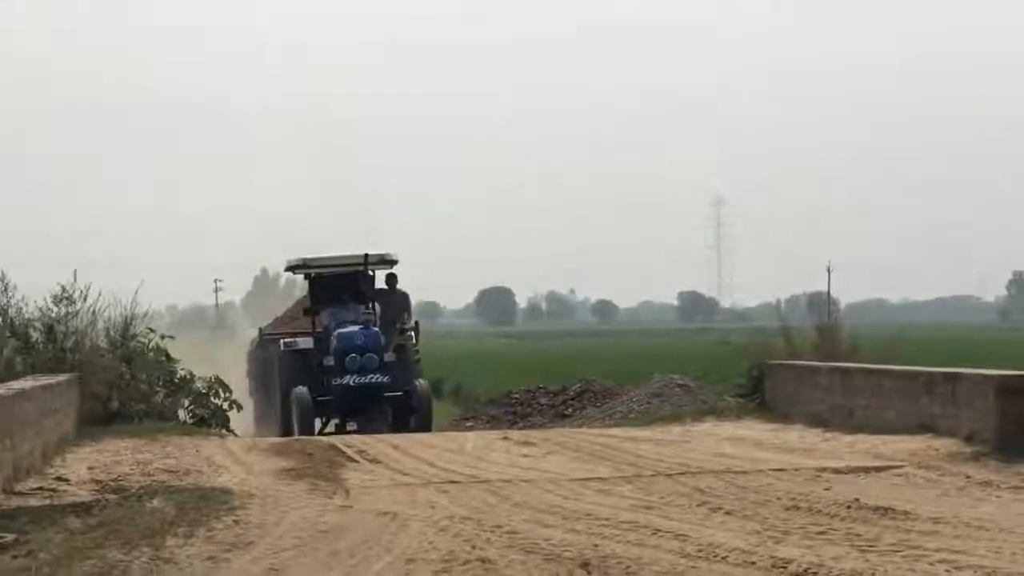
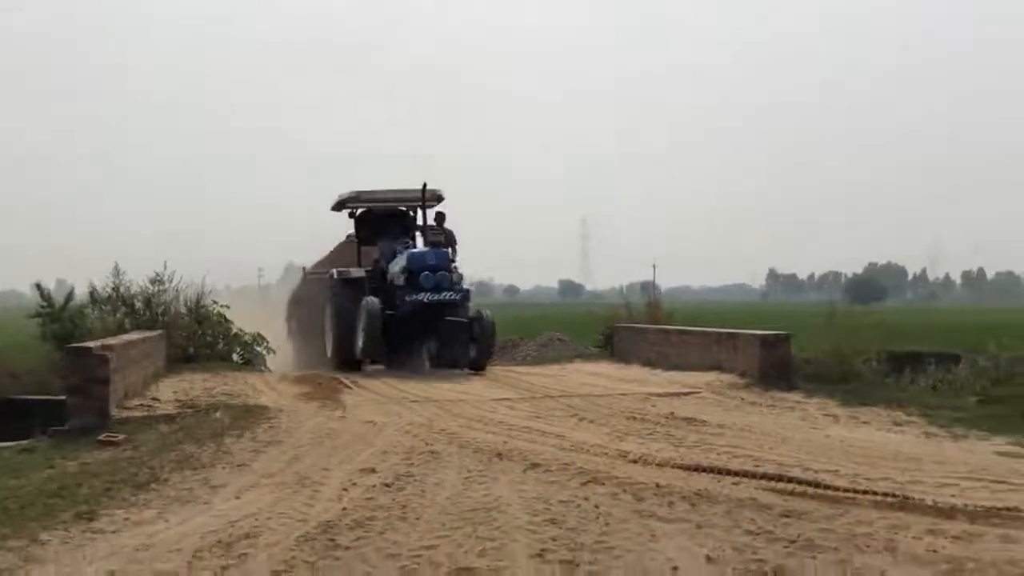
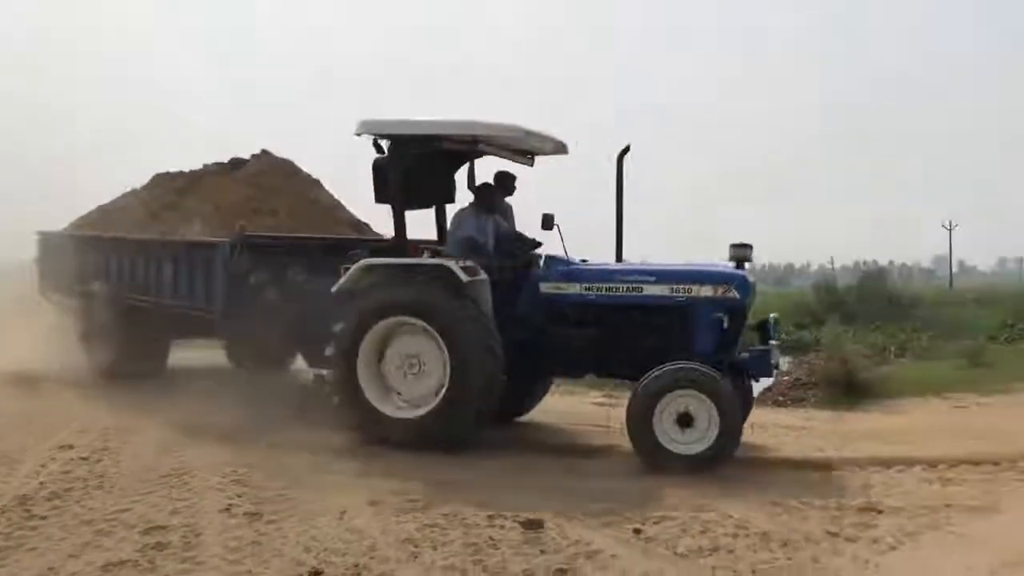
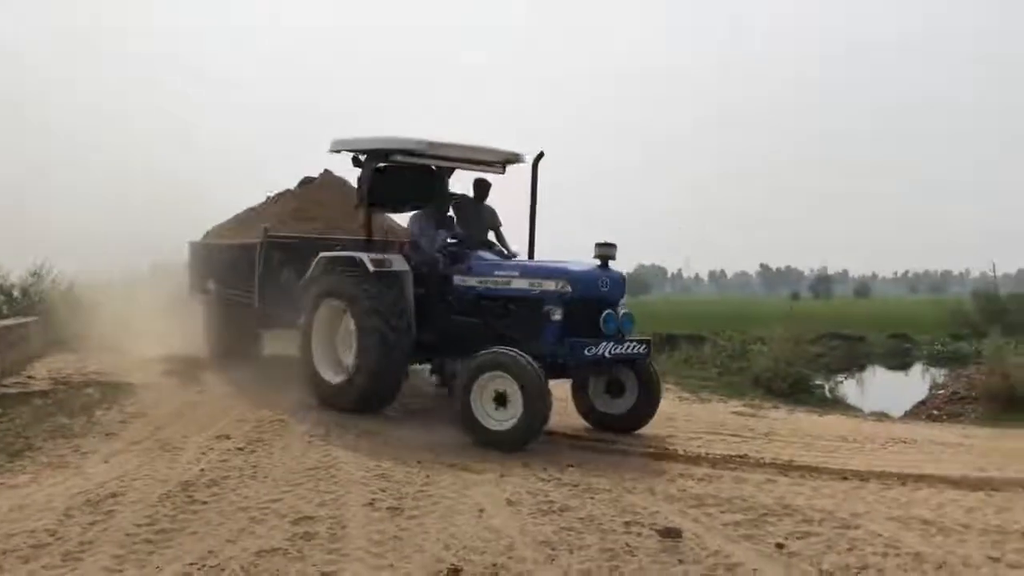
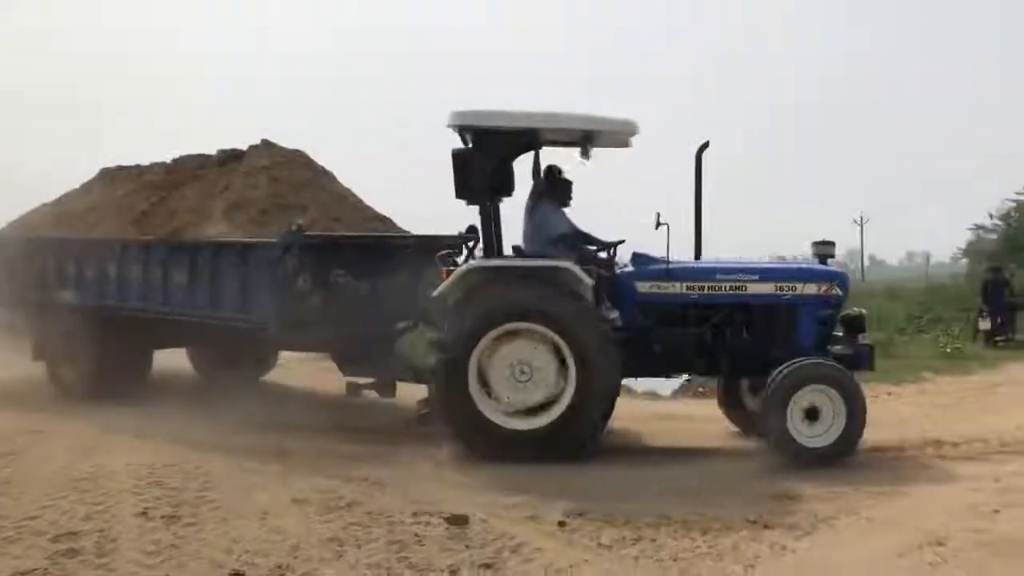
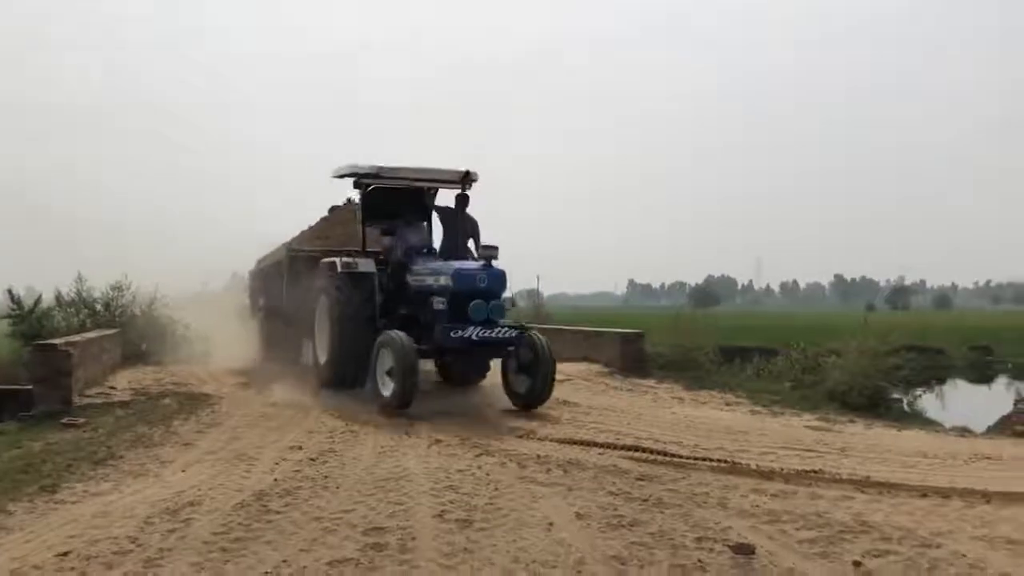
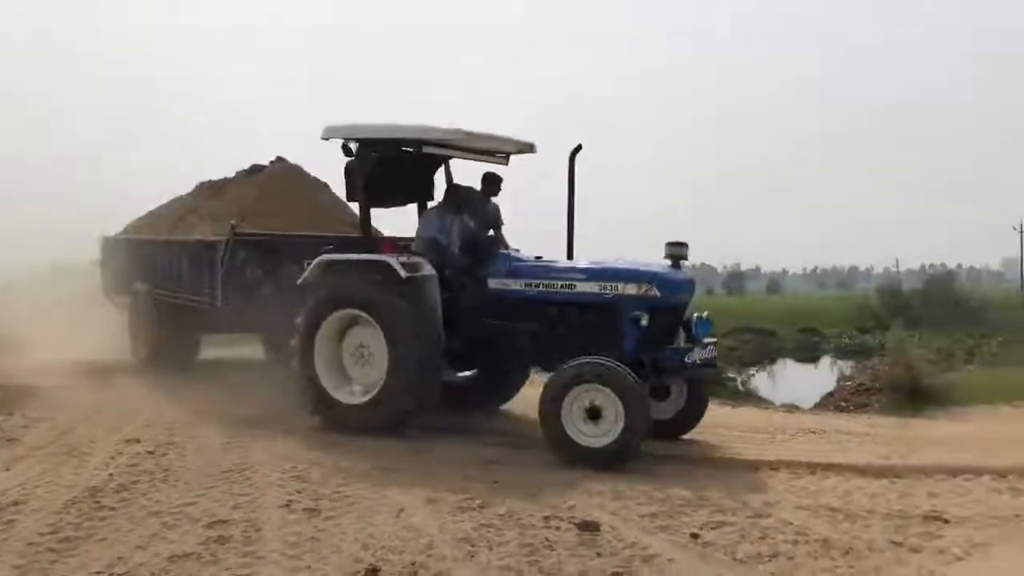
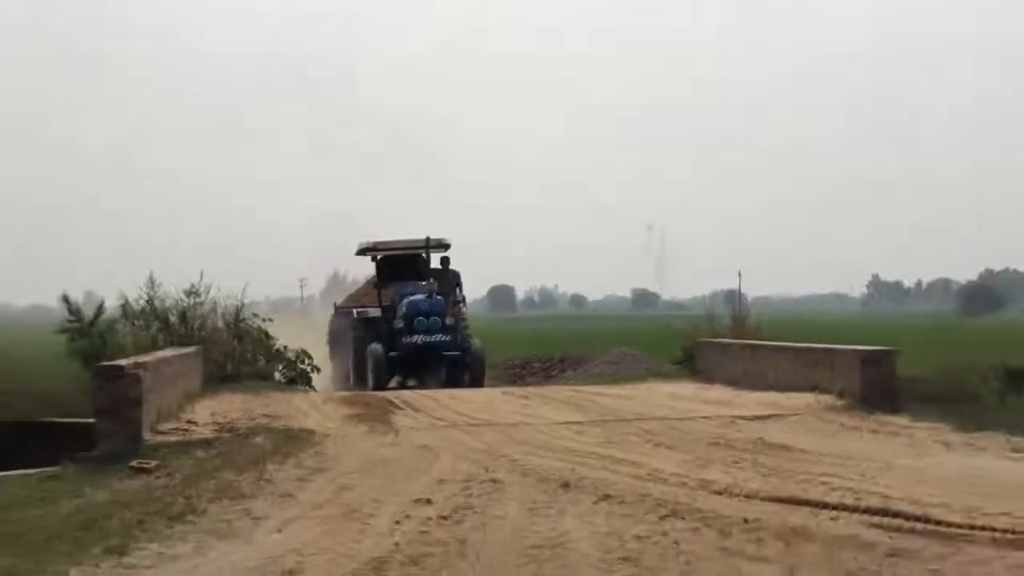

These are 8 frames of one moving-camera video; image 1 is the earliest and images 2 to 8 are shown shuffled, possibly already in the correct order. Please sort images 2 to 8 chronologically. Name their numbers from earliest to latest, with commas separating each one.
8, 2, 6, 4, 7, 3, 5
